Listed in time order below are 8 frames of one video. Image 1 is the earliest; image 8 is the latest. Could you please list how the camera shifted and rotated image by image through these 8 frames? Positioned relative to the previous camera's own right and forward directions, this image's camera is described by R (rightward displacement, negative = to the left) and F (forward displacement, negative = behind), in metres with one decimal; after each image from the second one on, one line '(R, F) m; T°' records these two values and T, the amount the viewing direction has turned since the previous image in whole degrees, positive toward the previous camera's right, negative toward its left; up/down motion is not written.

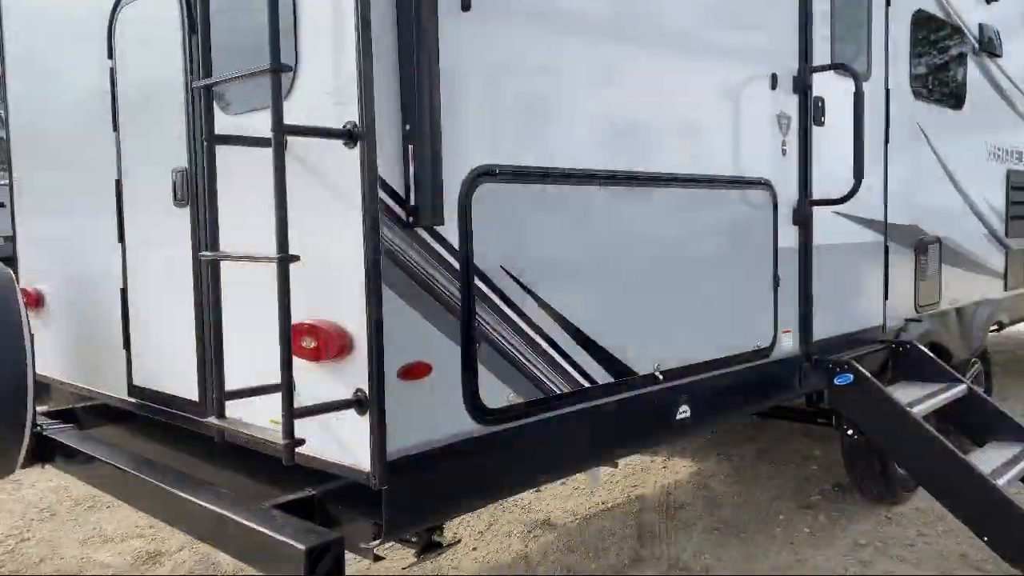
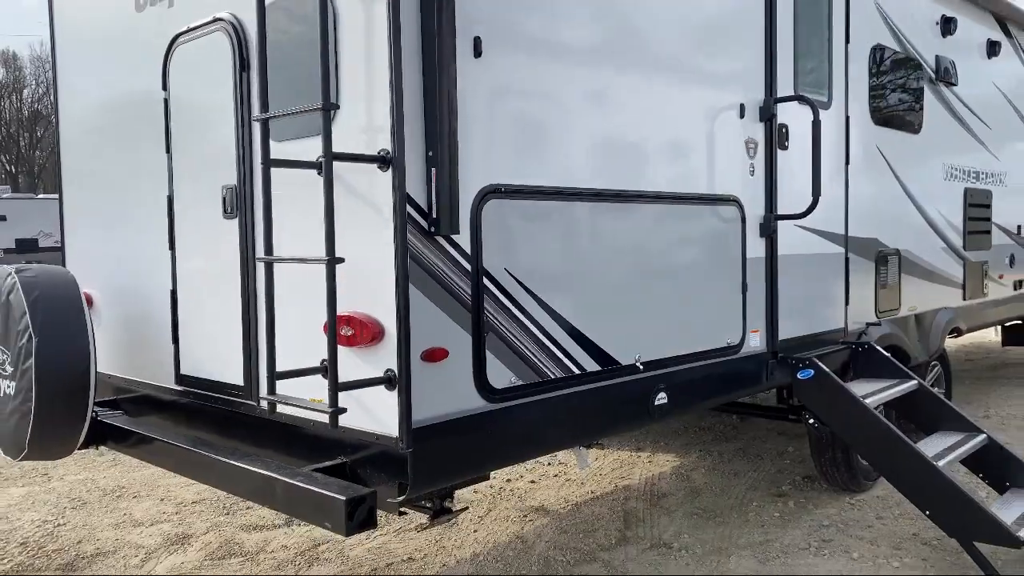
(0.0, -0.4) m; +1°
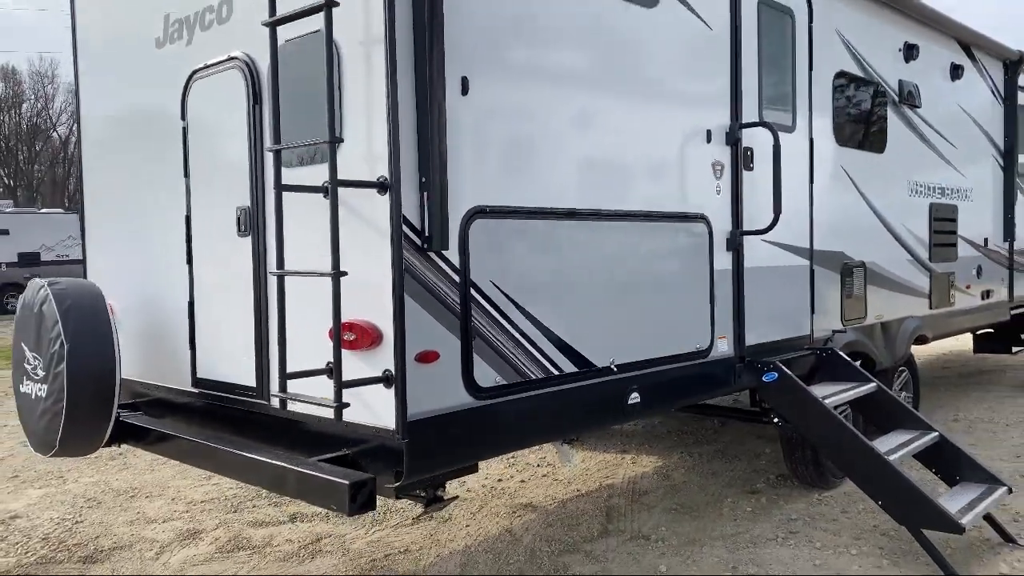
(0.0, -0.3) m; 0°
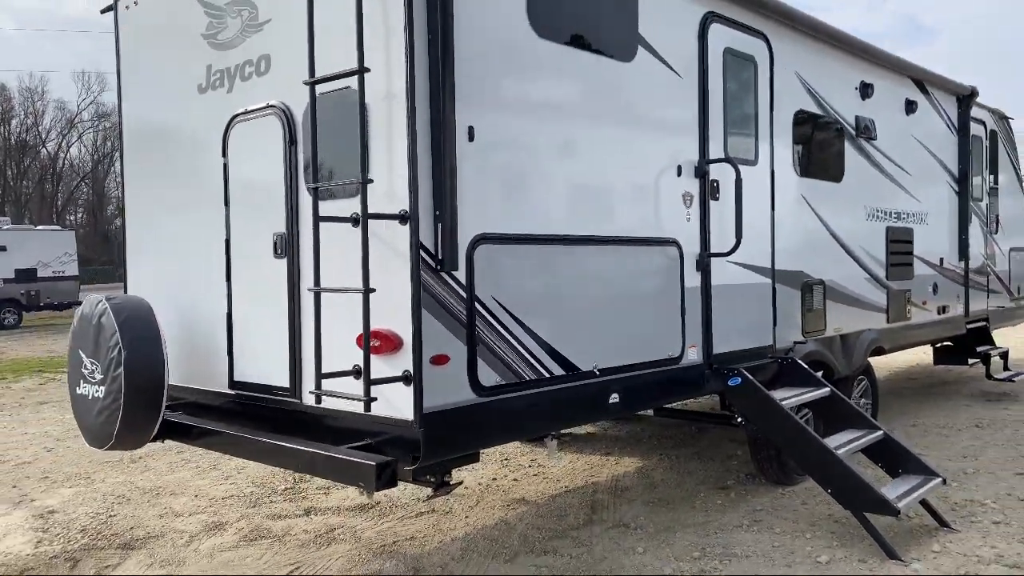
(0.0, -0.5) m; +1°
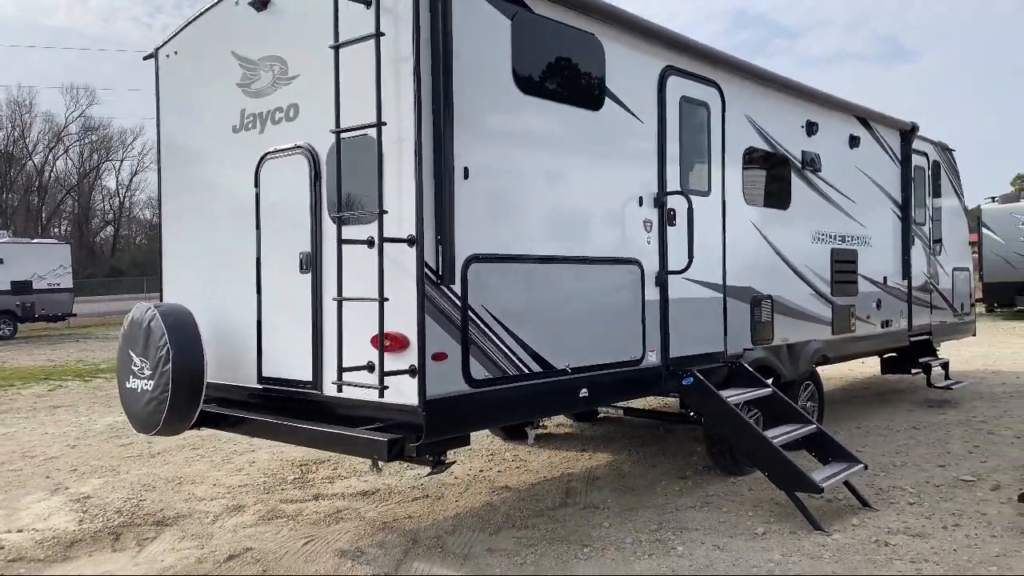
(0.0, -0.7) m; +1°
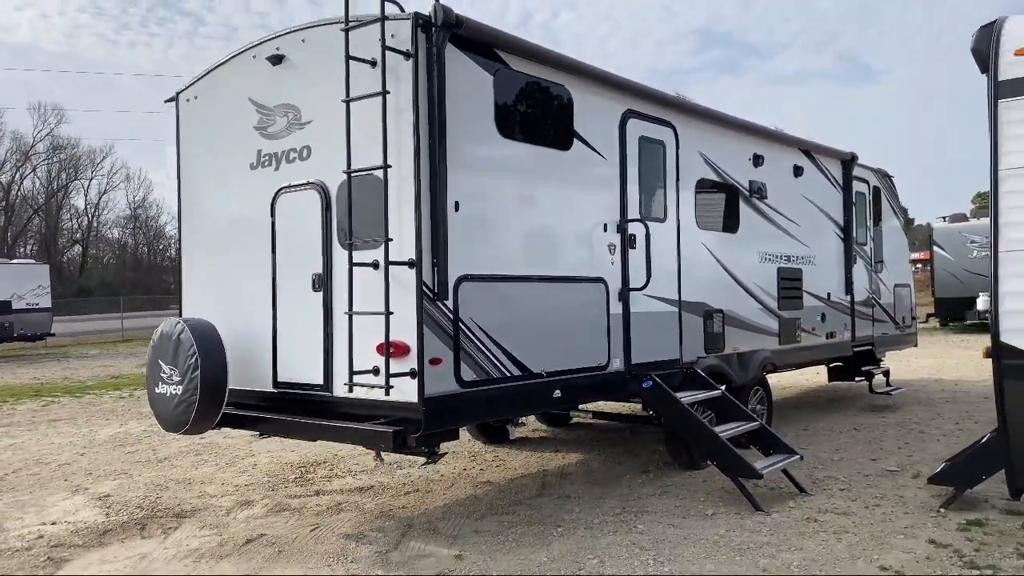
(-0.1, -0.7) m; +2°
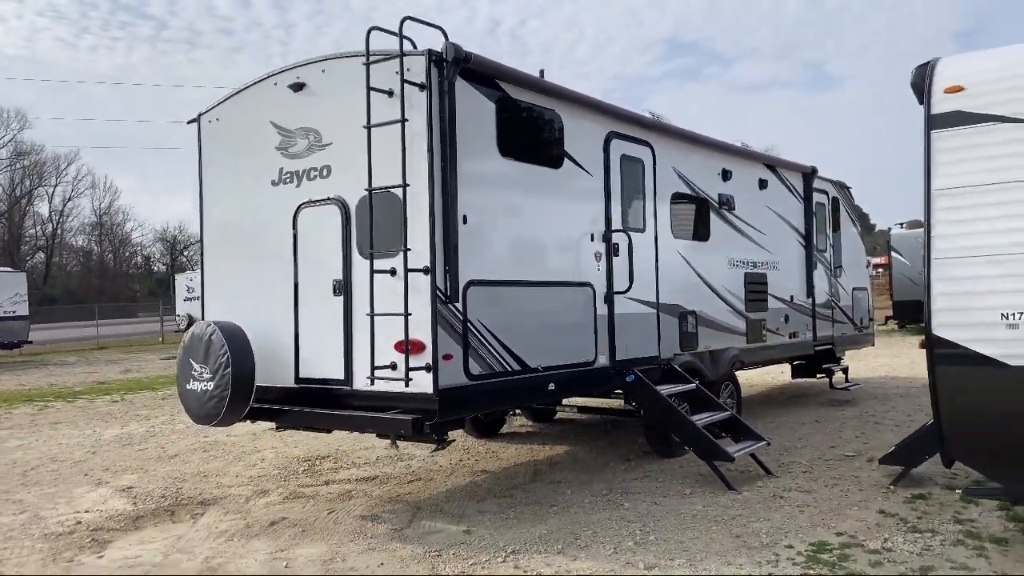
(-0.2, -0.6) m; +2°
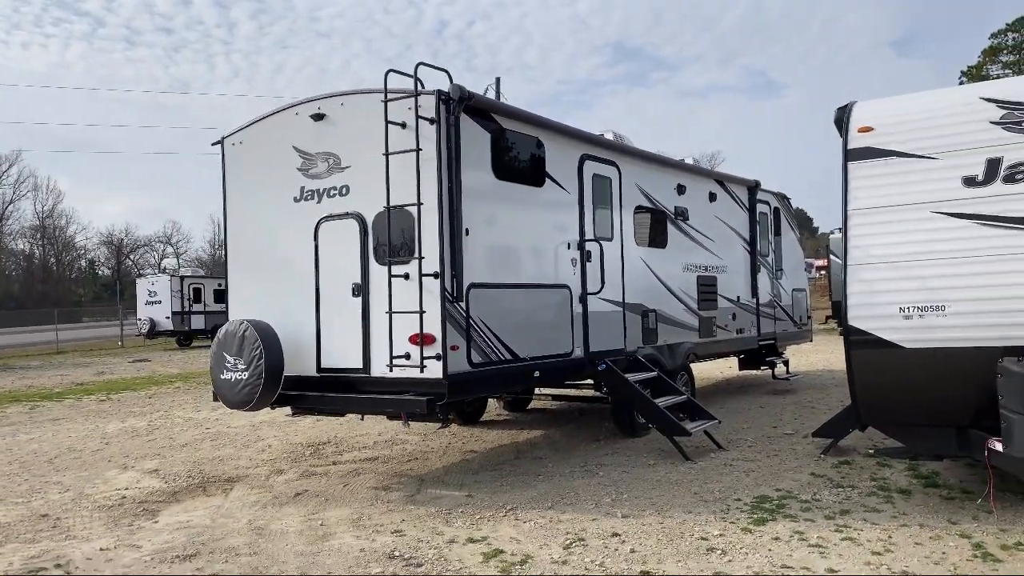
(-0.3, -0.9) m; +3°
